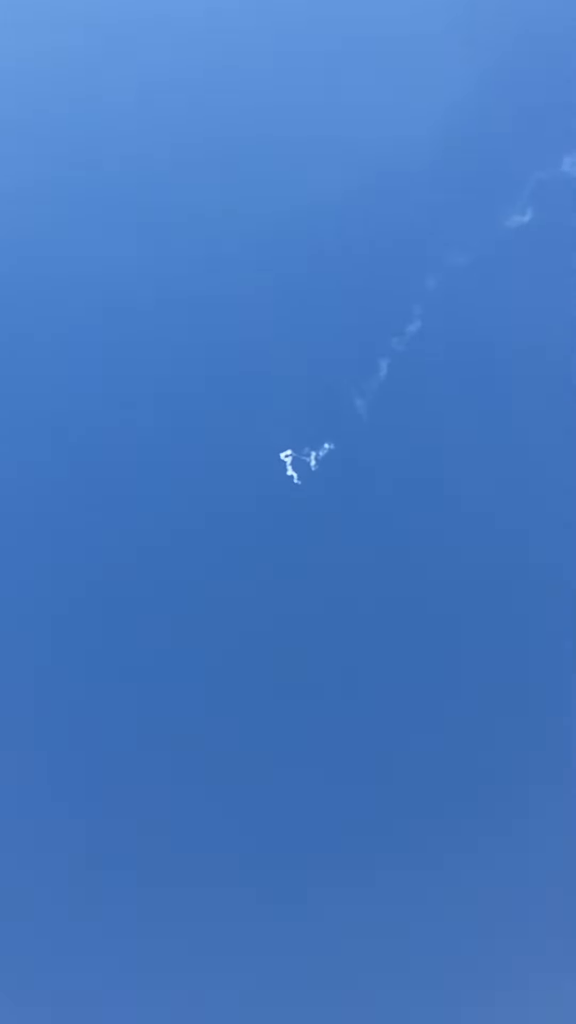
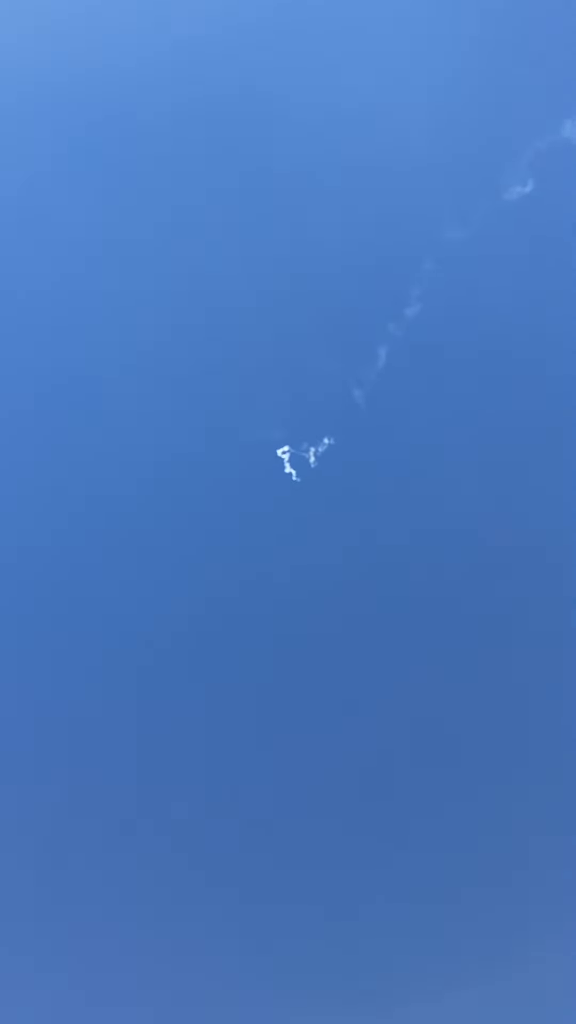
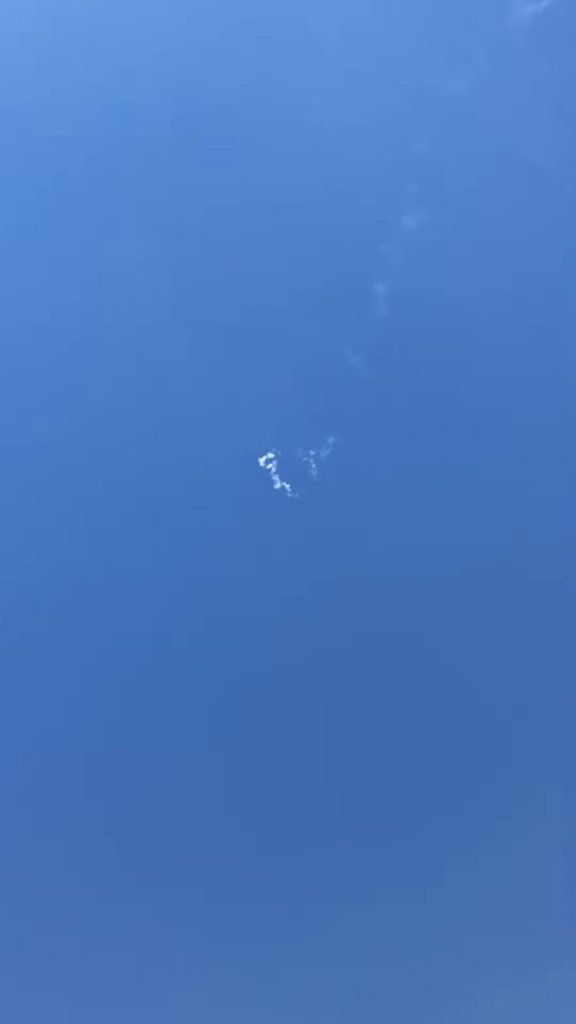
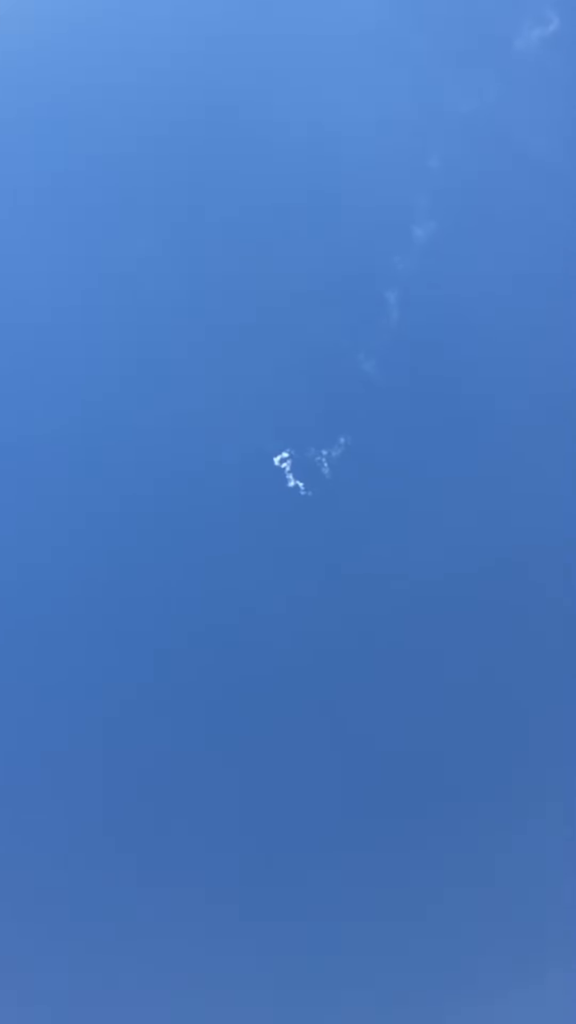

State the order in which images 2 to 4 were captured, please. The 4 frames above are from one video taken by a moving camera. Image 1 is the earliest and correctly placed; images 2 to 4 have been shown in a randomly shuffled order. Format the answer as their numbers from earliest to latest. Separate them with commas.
2, 4, 3
